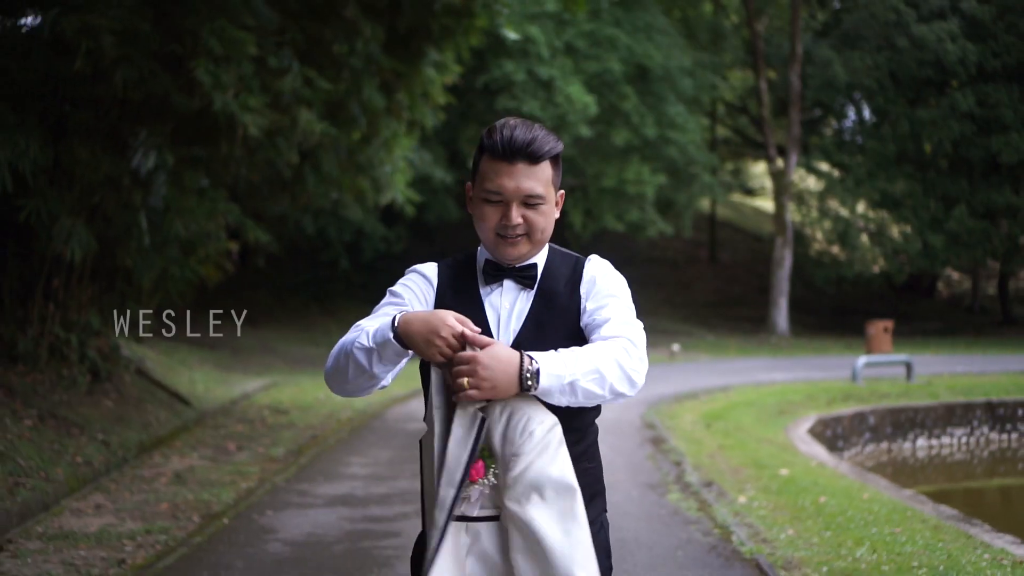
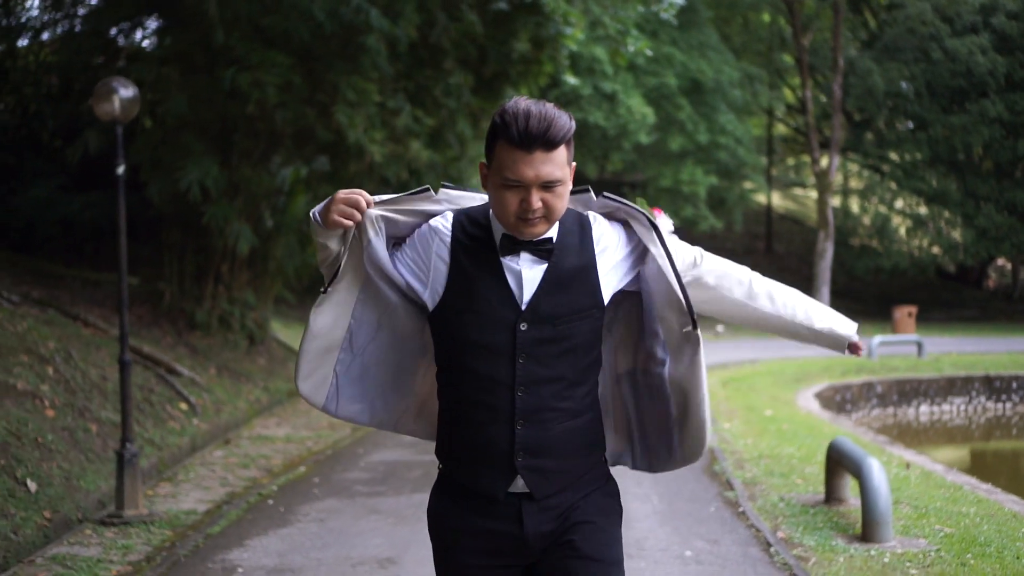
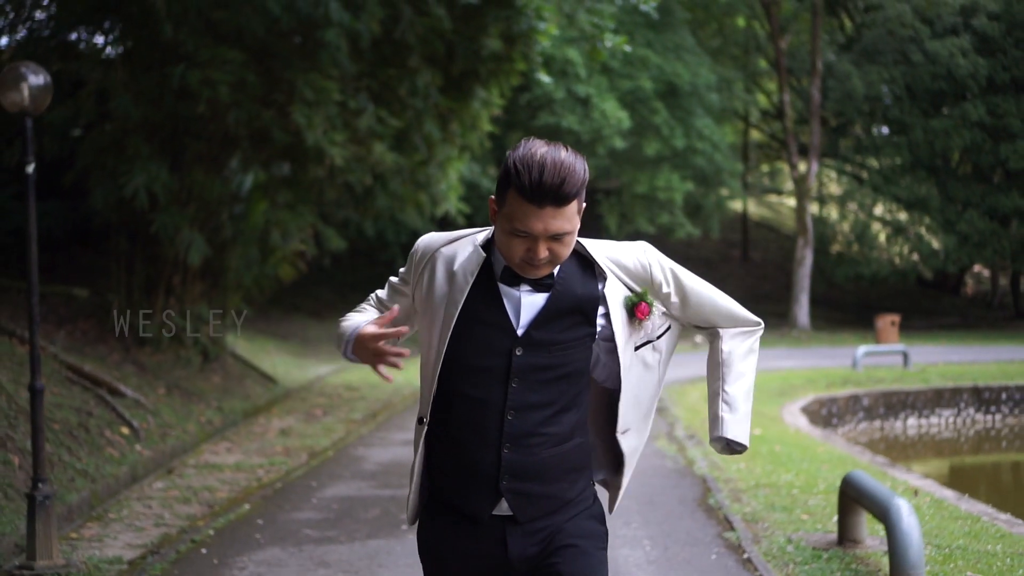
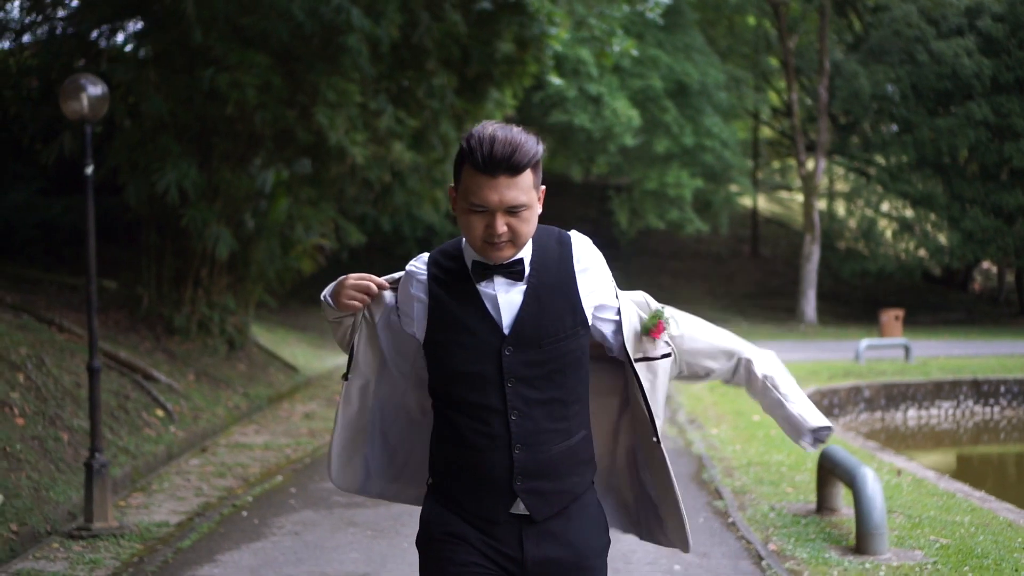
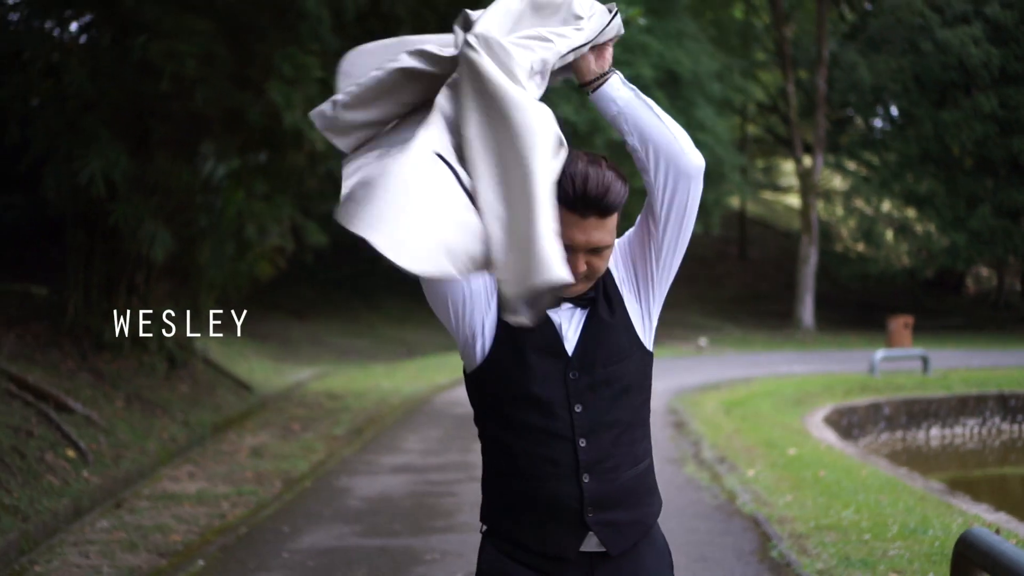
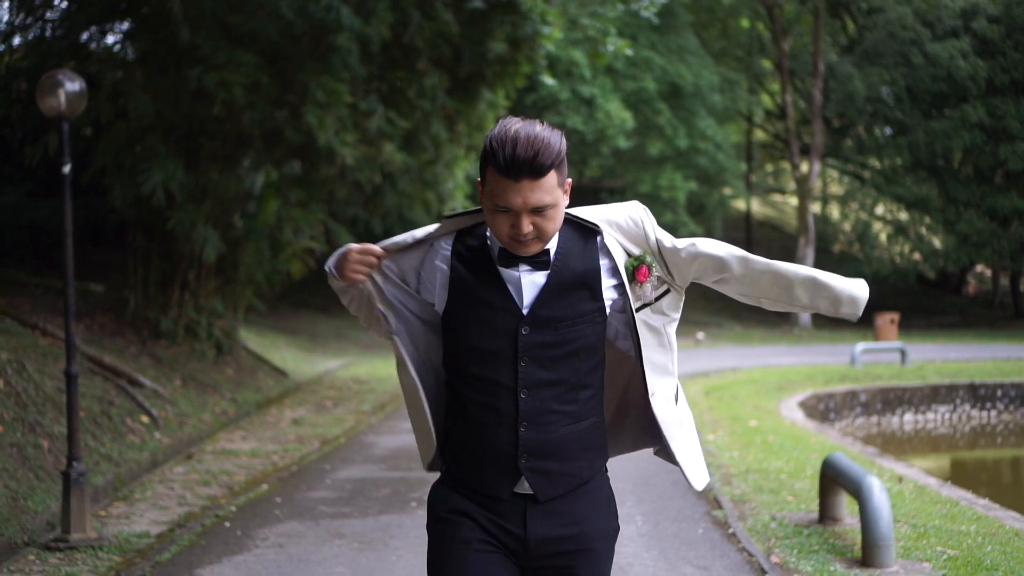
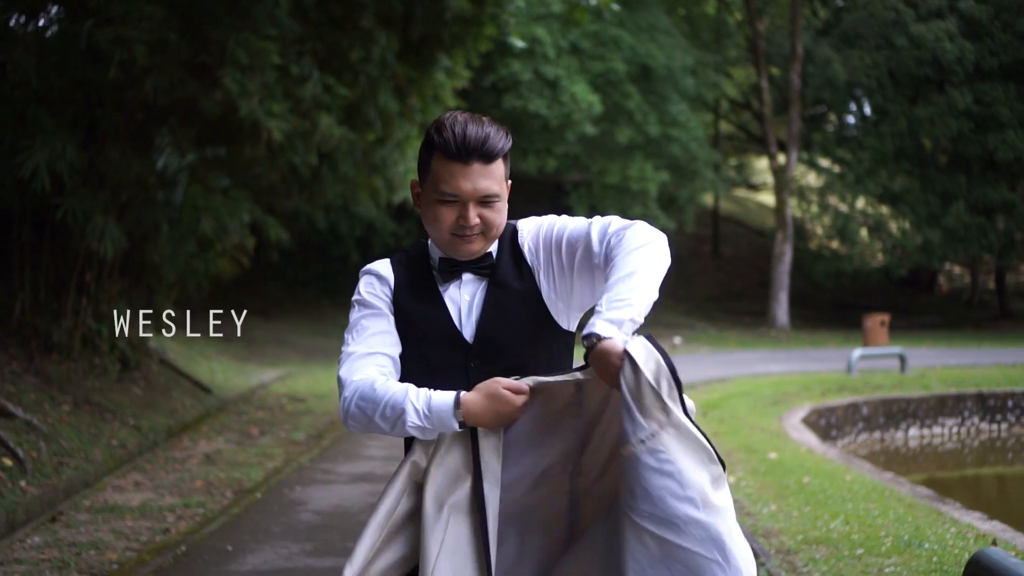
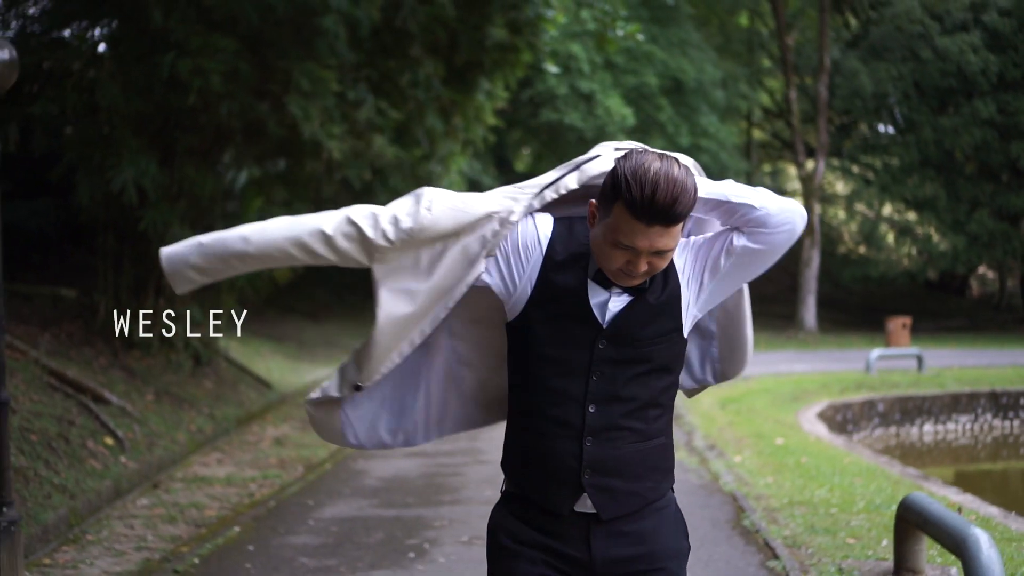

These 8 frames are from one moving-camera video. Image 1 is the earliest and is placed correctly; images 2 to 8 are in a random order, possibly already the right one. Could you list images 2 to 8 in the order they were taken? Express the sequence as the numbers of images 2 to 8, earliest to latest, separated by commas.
7, 5, 8, 3, 6, 4, 2
